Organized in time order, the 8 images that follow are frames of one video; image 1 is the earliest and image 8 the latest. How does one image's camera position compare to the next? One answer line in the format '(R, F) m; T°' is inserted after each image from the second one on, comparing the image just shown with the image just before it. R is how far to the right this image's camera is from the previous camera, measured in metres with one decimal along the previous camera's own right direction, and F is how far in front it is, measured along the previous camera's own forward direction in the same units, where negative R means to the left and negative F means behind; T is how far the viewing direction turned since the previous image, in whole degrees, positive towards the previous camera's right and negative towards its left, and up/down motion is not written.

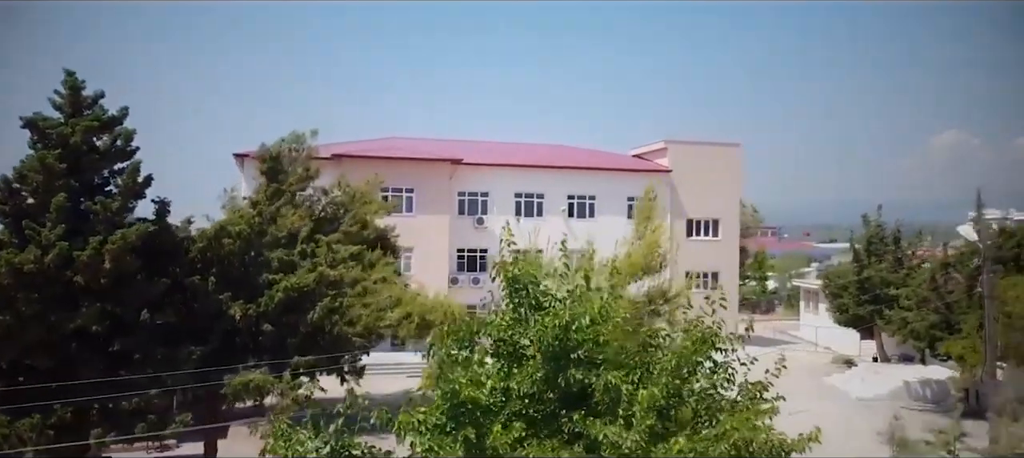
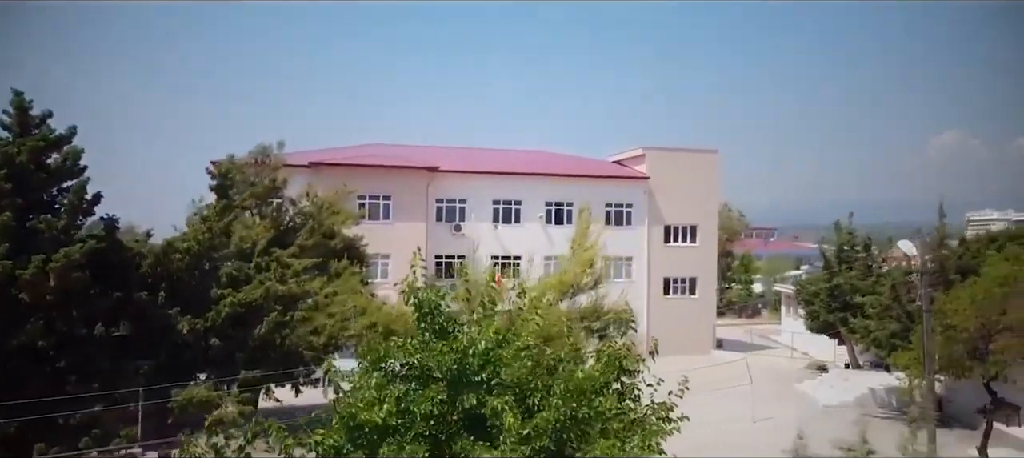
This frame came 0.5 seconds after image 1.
(+0.3, -0.1) m; 0°
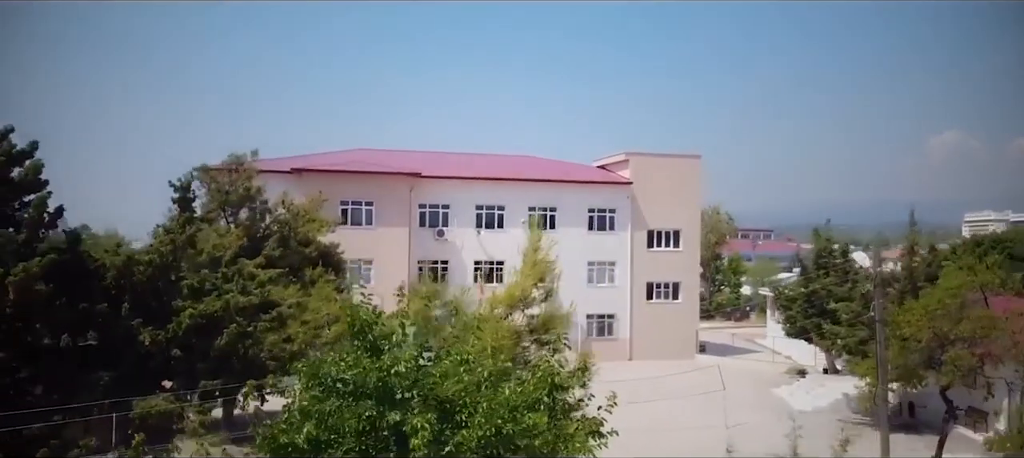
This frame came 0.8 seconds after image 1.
(+0.2, -0.1) m; 0°
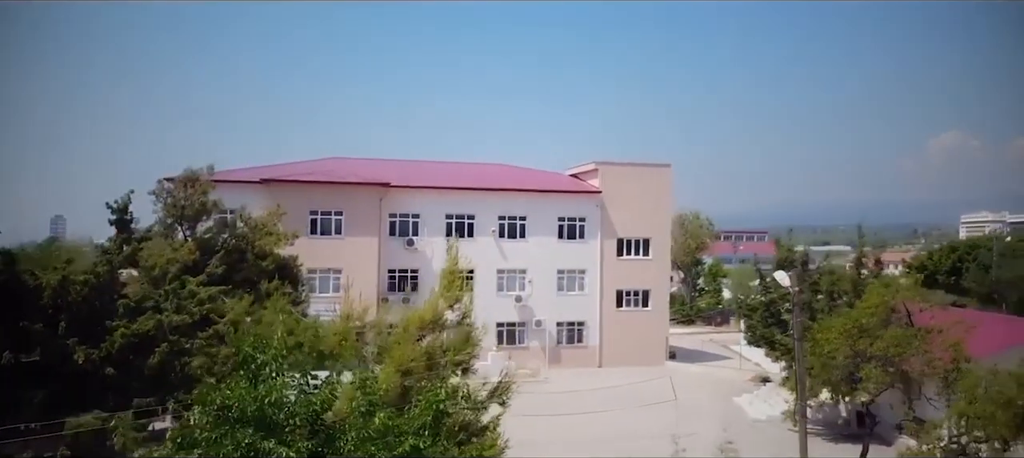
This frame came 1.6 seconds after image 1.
(+0.4, -0.1) m; 0°
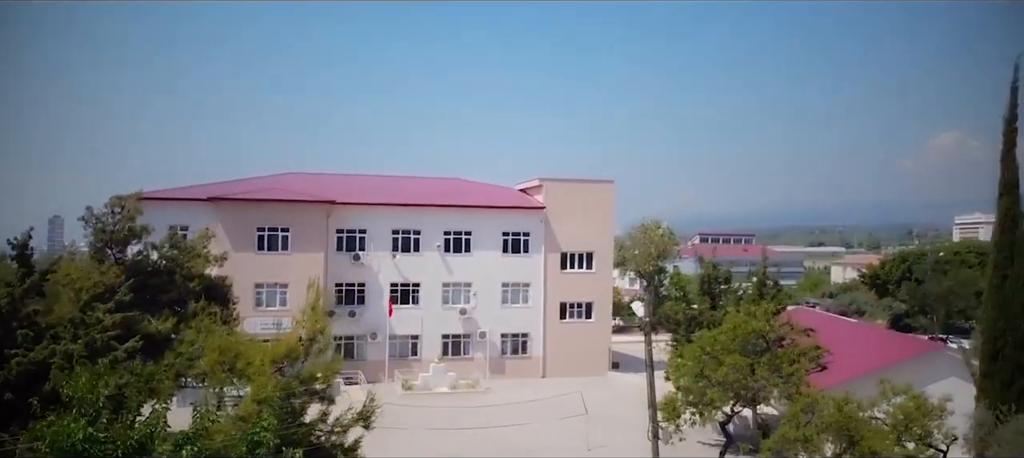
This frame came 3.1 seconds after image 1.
(+0.9, -0.4) m; 0°
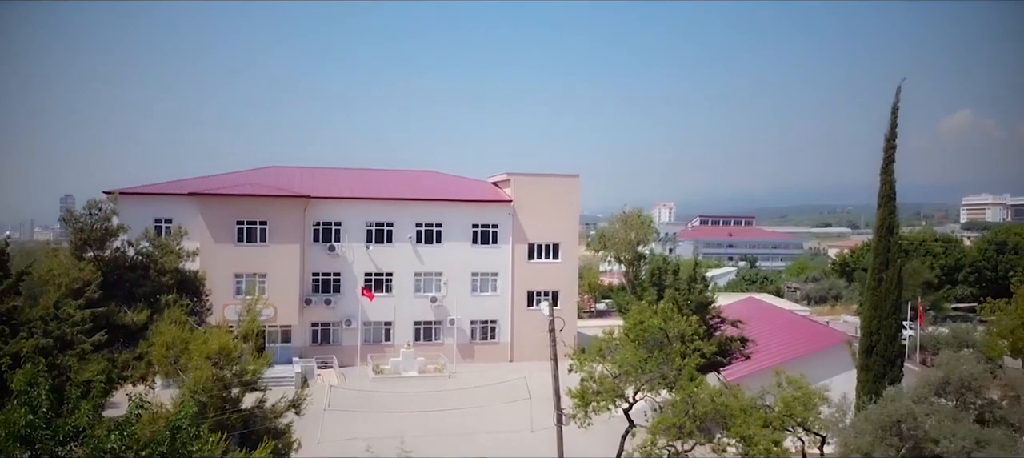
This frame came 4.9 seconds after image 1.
(+0.7, -0.6) m; -1°
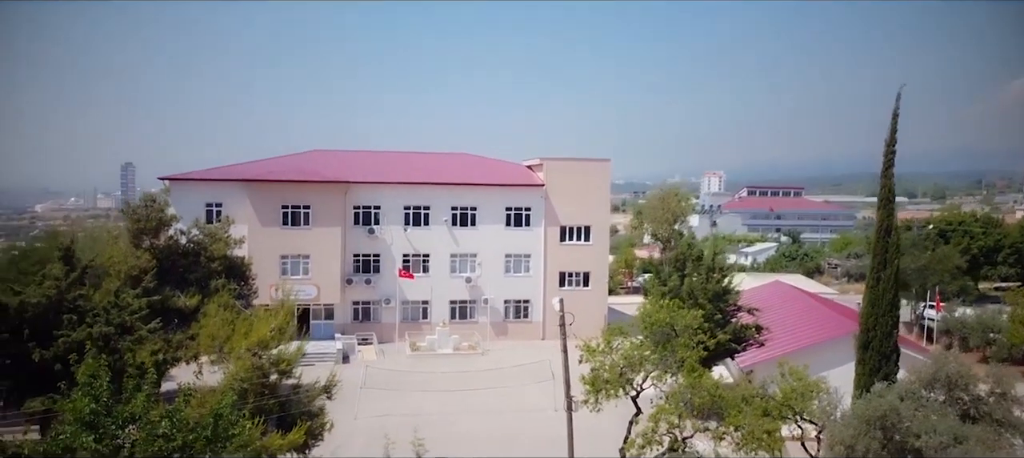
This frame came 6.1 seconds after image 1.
(+0.3, -0.4) m; -4°
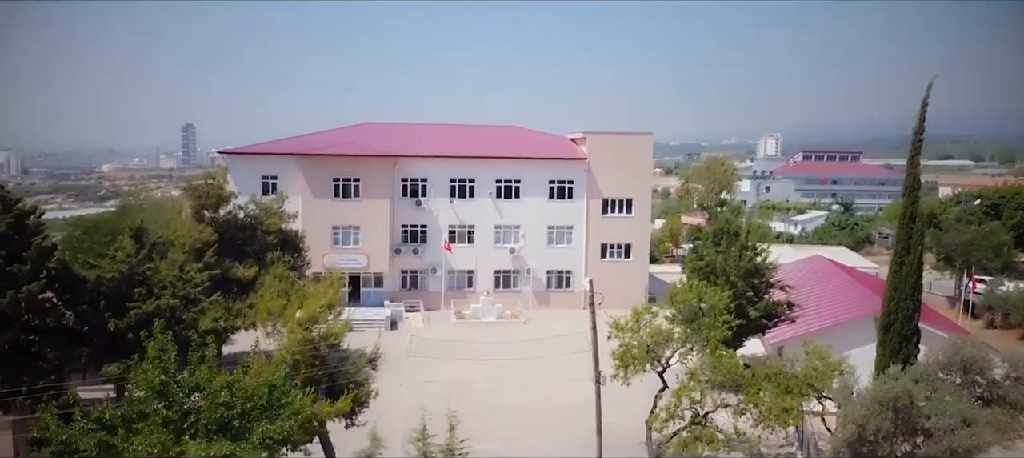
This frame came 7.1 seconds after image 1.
(+0.2, -0.3) m; -4°
